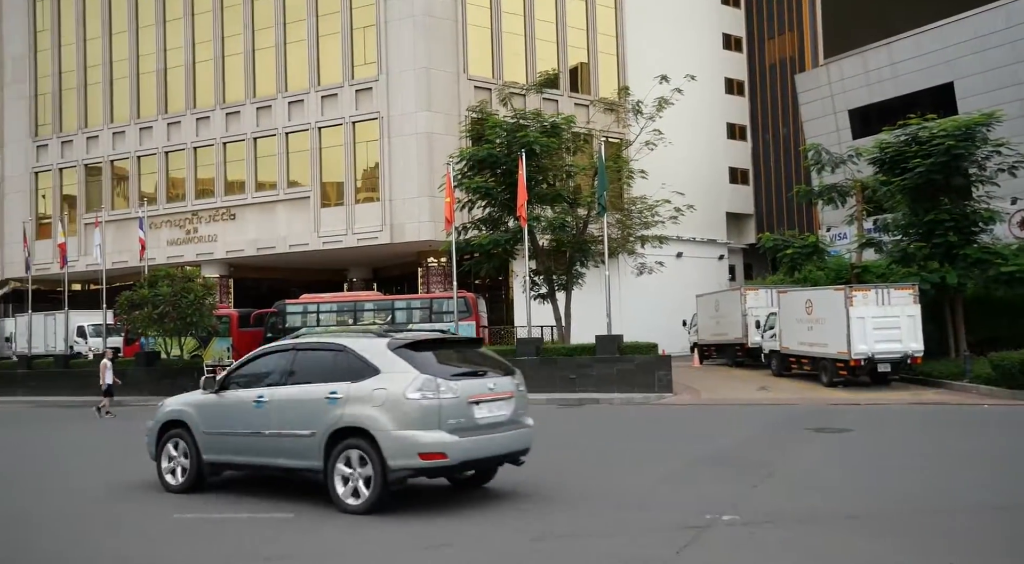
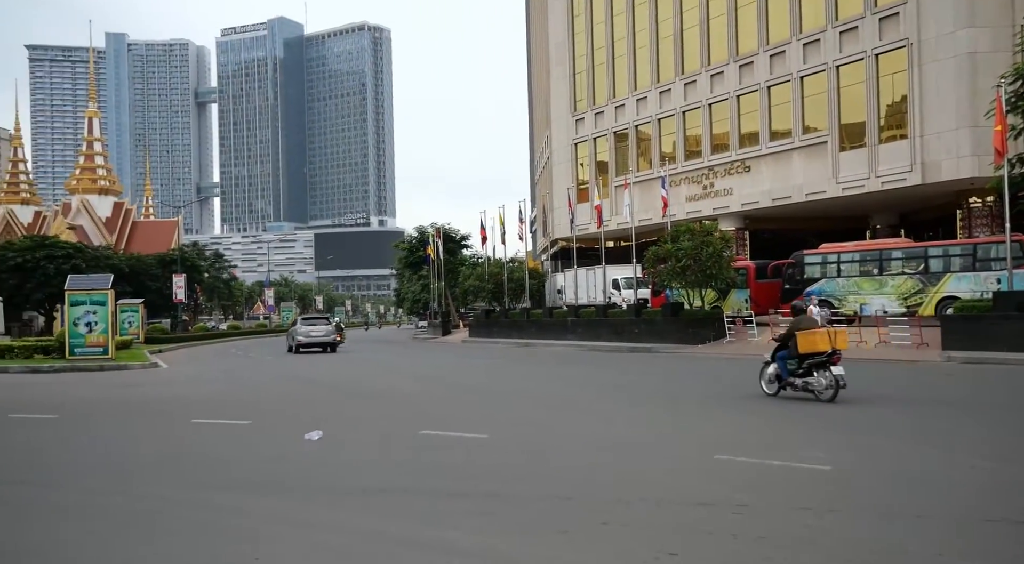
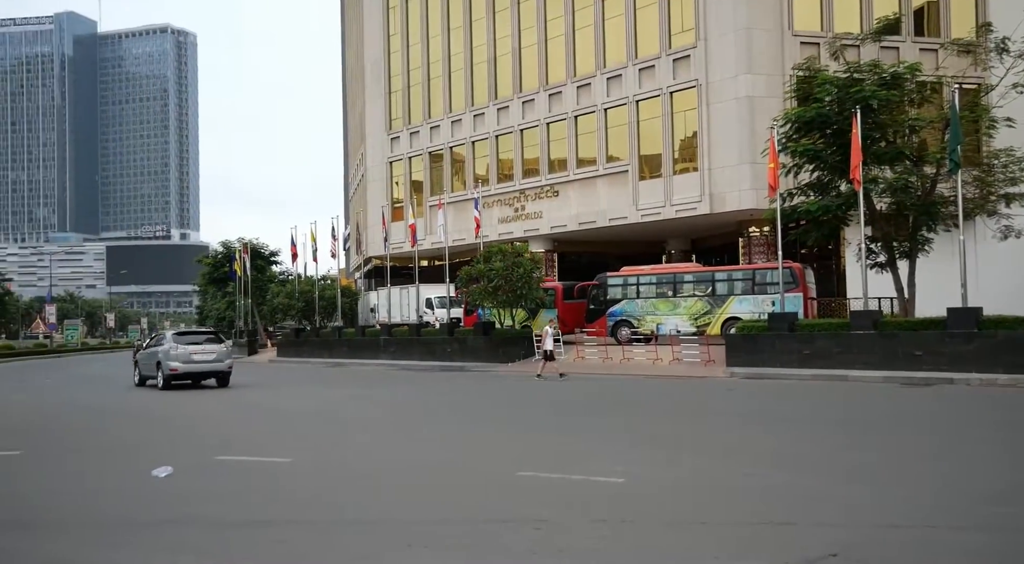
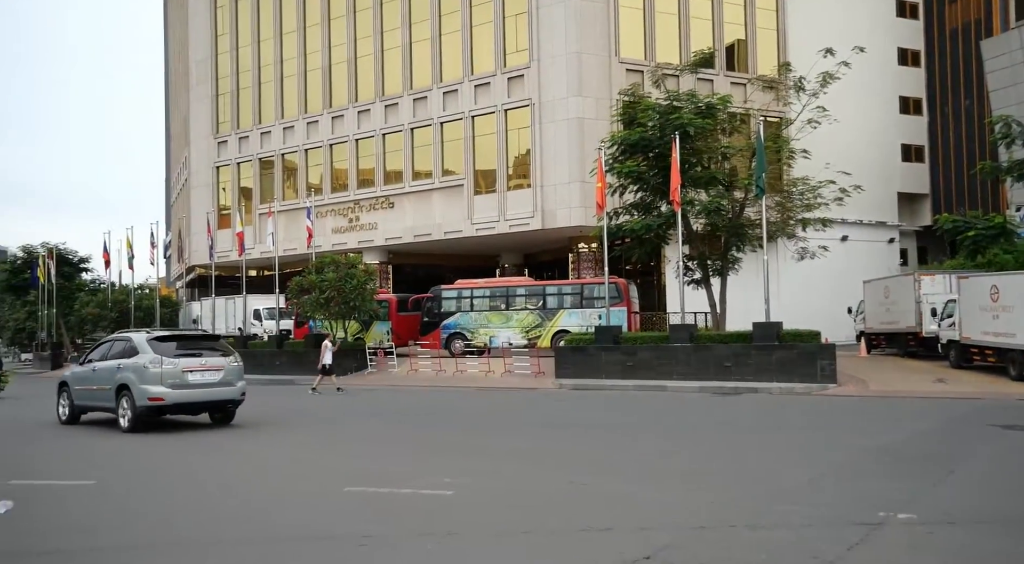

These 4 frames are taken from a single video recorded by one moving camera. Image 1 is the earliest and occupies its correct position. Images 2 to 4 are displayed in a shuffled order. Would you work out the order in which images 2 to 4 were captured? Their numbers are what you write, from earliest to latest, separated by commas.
4, 3, 2
